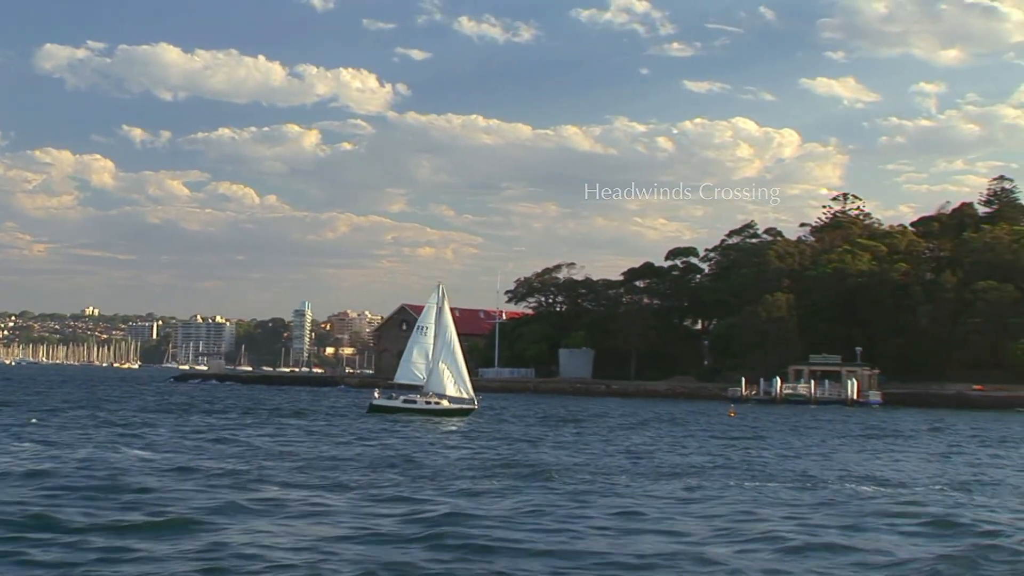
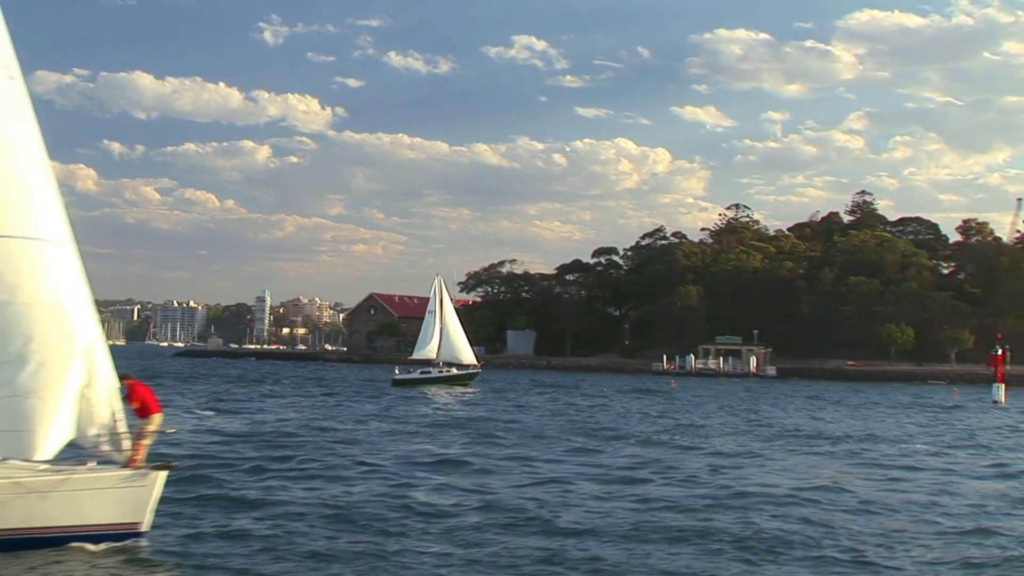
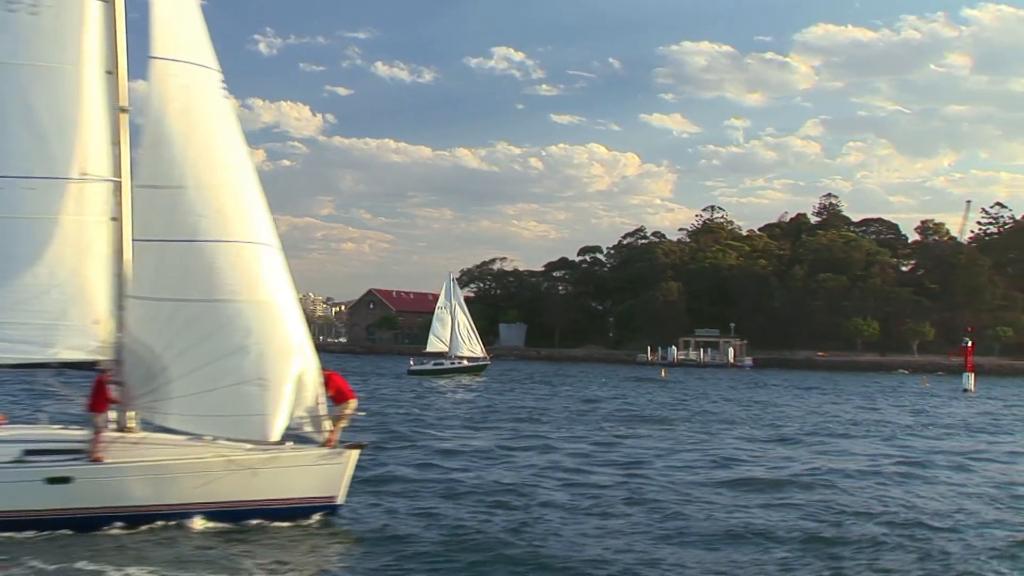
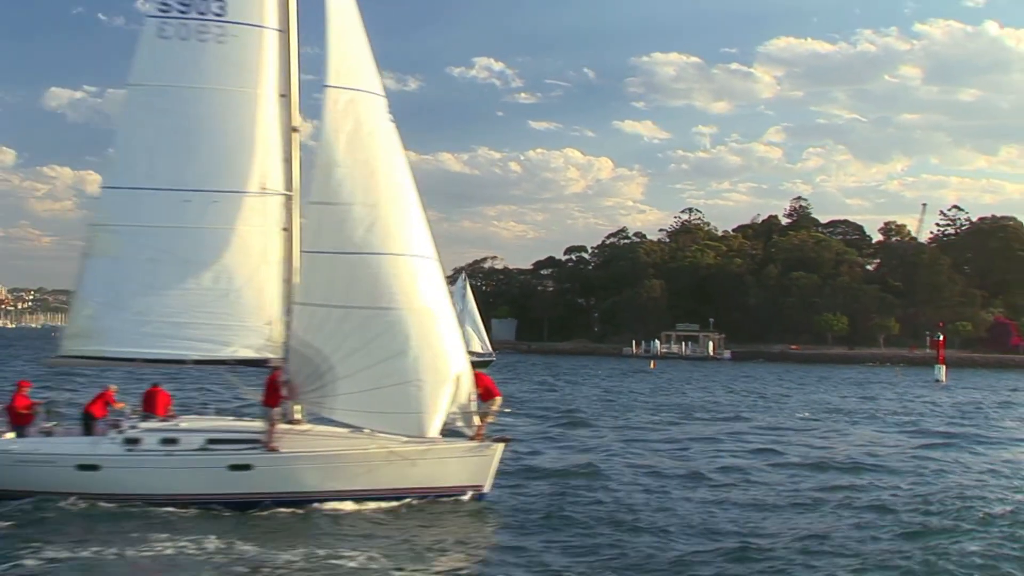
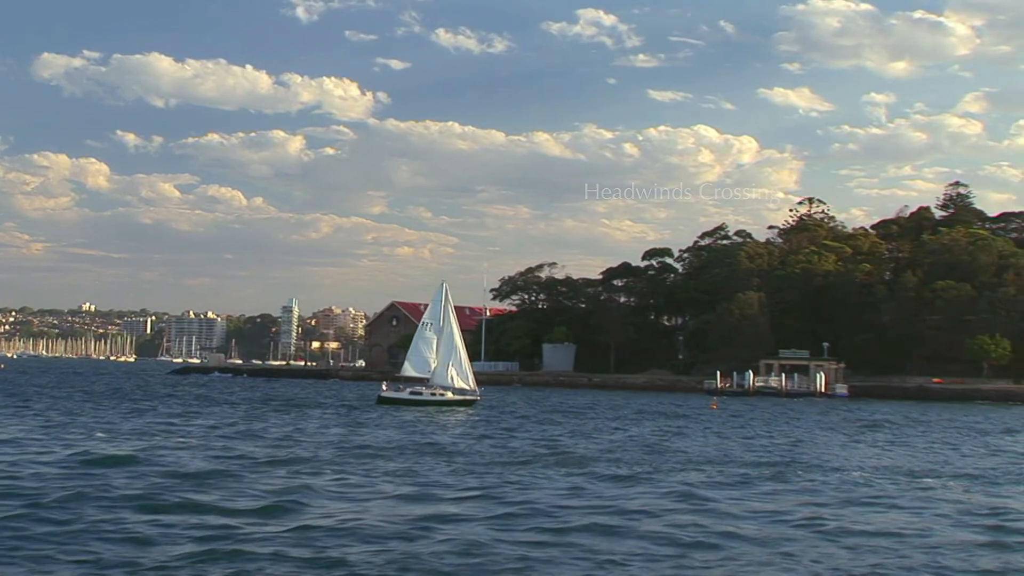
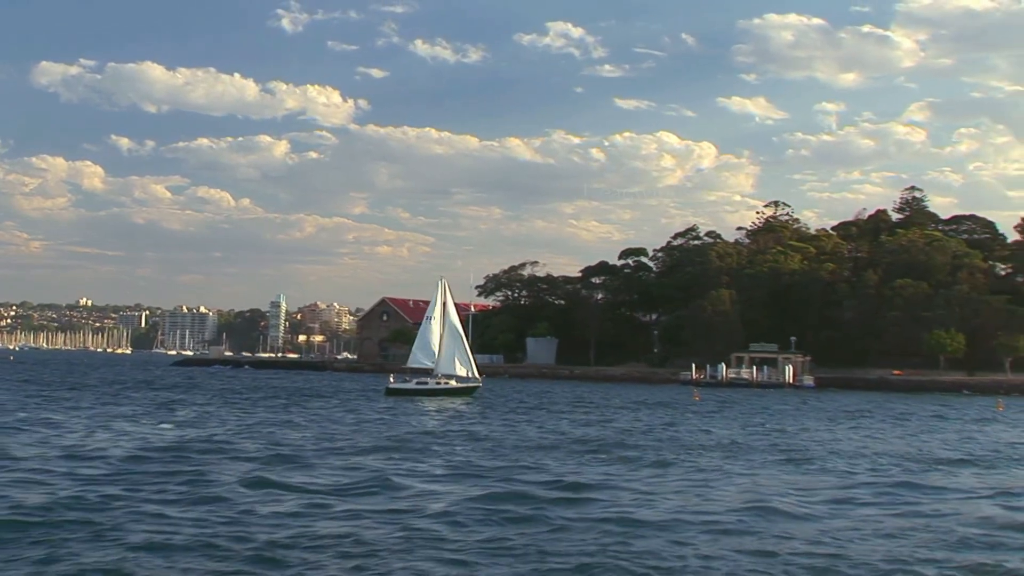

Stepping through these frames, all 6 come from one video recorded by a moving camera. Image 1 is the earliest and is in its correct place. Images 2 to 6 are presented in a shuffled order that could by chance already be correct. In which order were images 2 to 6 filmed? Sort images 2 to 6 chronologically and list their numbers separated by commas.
5, 6, 2, 3, 4
